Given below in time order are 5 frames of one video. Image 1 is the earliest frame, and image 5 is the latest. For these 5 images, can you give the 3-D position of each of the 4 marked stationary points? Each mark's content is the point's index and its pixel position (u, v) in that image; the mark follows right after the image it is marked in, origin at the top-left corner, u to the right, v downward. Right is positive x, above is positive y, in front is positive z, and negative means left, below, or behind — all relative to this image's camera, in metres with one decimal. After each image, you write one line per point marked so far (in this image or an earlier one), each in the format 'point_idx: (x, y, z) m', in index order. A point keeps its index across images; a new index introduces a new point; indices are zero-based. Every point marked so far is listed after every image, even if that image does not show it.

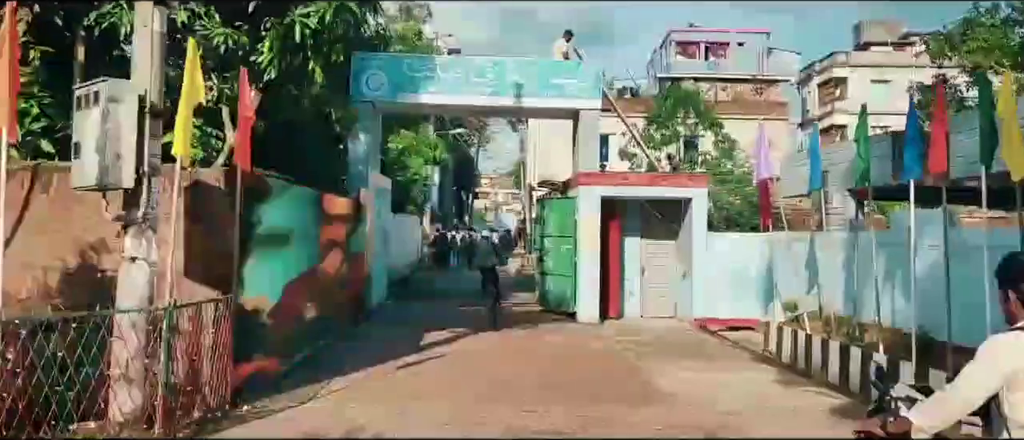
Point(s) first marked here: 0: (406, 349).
0: (-1.2, -1.5, +12.1) m
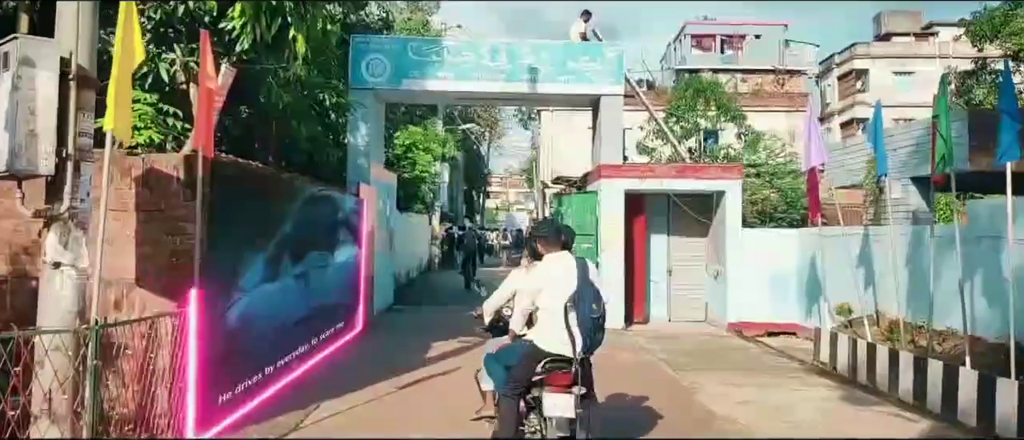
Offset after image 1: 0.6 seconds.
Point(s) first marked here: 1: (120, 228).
0: (-1.0, -1.5, +10.8) m
1: (-2.5, -0.1, +6.4) m
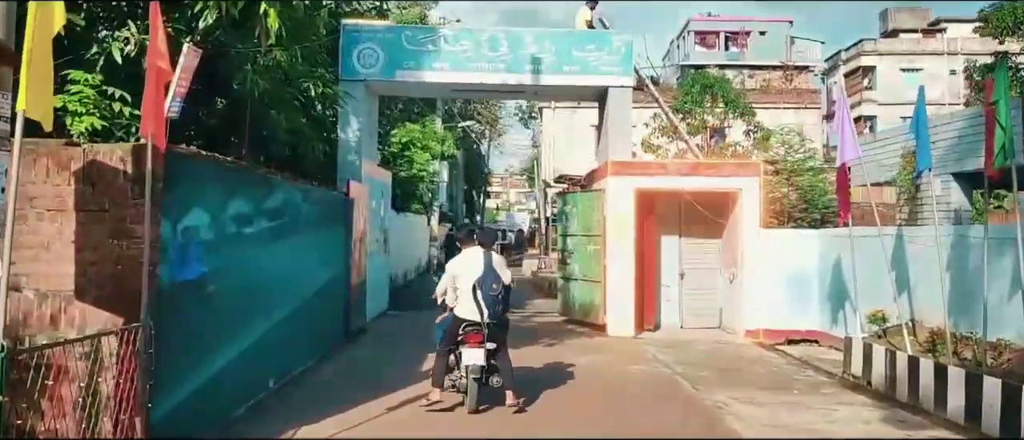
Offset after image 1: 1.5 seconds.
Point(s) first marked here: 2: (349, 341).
0: (-1.0, -1.5, +9.8) m
1: (-2.5, -0.1, +5.5) m
2: (-1.9, -1.4, +11.7) m
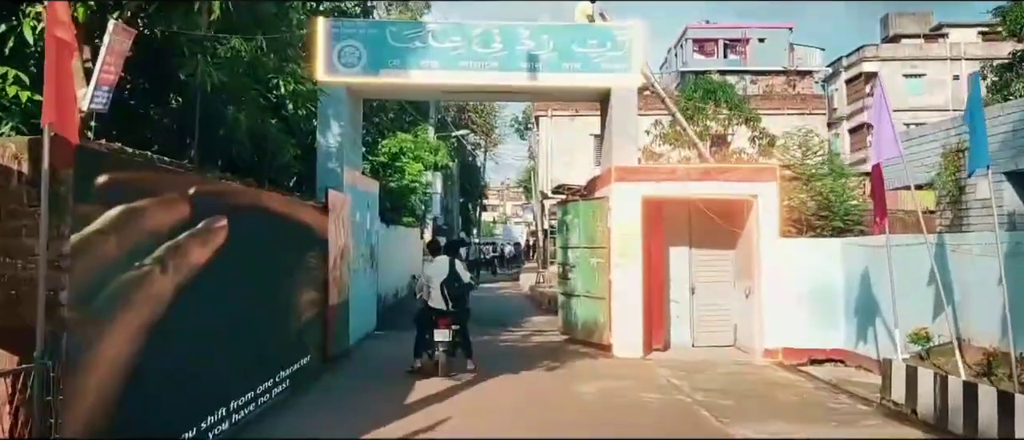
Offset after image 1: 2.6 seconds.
0: (-1.0, -1.6, +8.7) m
1: (-2.5, -0.1, +4.4) m
2: (-1.9, -1.5, +10.6) m
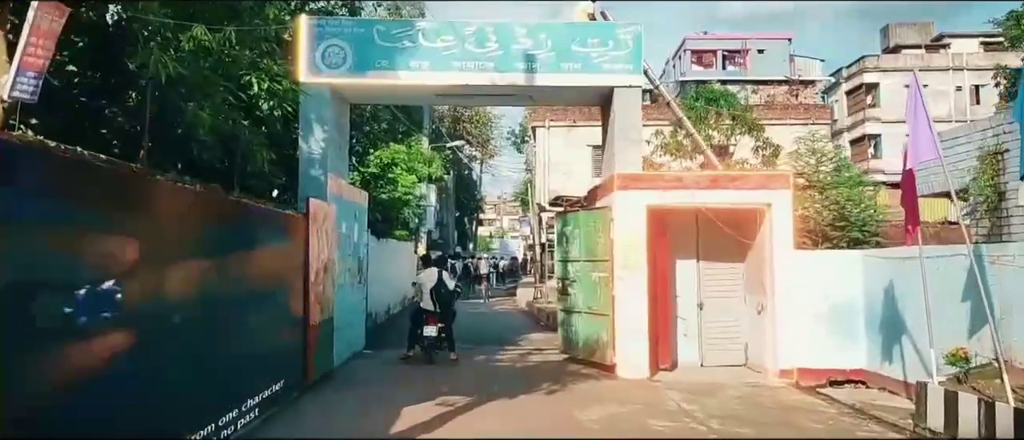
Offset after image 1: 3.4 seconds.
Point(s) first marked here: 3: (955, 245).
0: (-1.1, -1.7, +7.9) m
1: (-2.5, -0.1, +3.6) m
2: (-2.0, -1.6, +9.7) m
3: (+3.9, -0.2, +8.9) m
